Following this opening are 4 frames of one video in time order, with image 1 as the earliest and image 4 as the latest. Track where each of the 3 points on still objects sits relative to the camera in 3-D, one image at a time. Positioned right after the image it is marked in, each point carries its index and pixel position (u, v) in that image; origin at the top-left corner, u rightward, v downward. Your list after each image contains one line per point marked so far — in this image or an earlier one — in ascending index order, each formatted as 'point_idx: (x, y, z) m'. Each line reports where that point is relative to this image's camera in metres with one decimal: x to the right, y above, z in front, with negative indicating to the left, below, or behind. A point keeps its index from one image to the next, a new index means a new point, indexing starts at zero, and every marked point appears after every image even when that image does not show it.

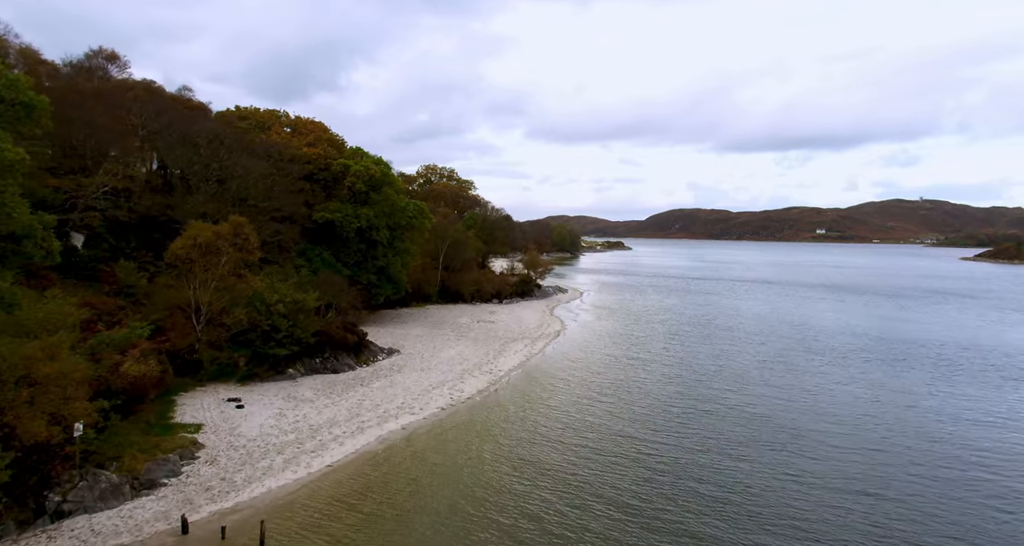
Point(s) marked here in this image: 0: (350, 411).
0: (-5.5, -4.7, +18.6) m
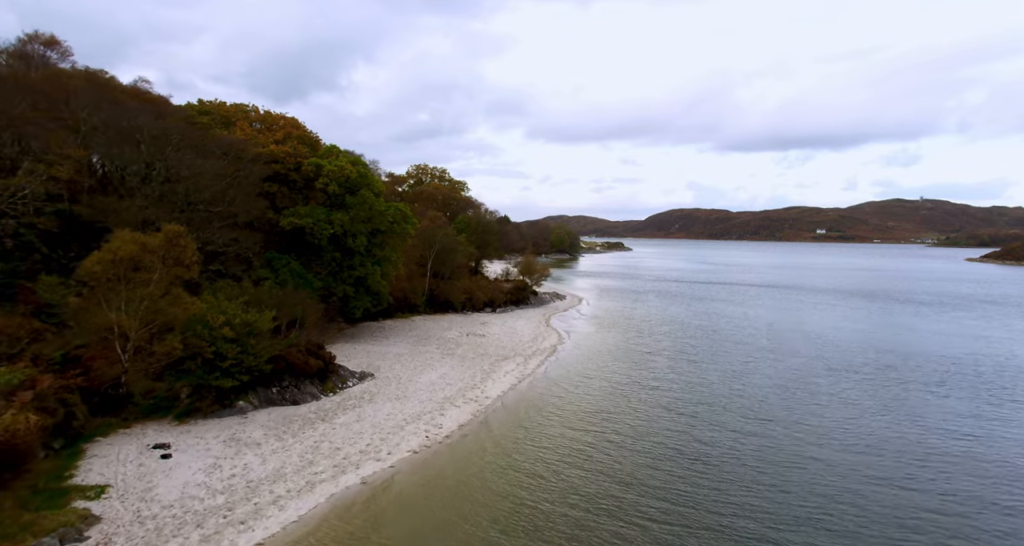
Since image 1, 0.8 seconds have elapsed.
0: (-6.0, -5.3, +15.6) m
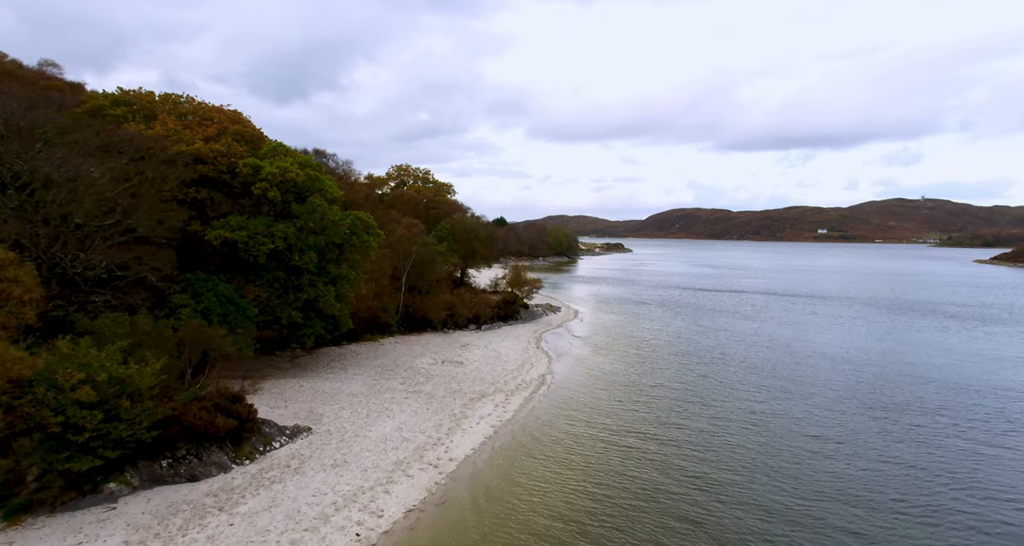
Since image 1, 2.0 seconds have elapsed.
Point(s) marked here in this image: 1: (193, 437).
0: (-7.0, -6.3, +10.9) m
1: (-8.9, -4.6, +15.5) m
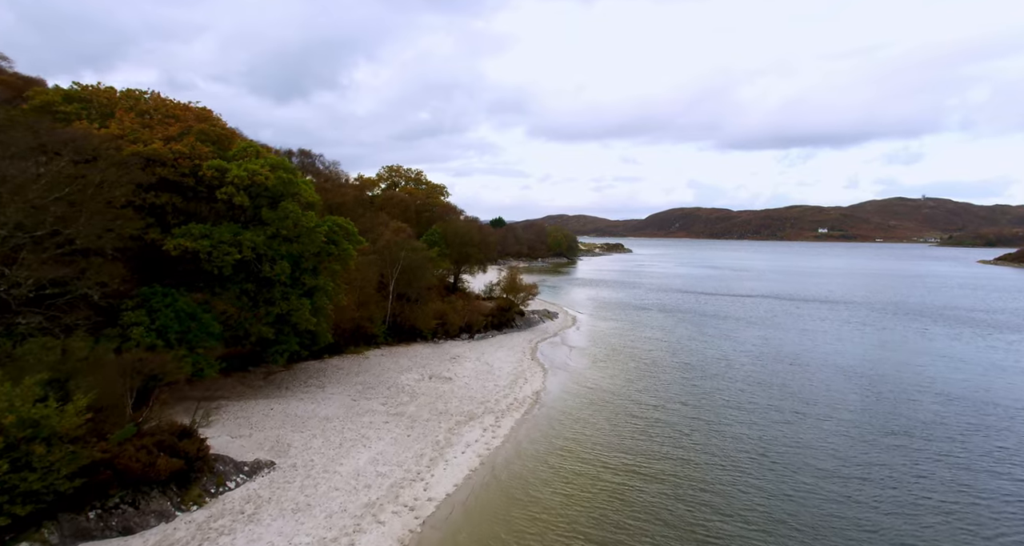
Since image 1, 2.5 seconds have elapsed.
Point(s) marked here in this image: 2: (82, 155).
0: (-7.4, -6.8, +8.9) m
1: (-9.3, -5.1, +13.5) m
2: (-13.9, +4.0, +18.0) m
